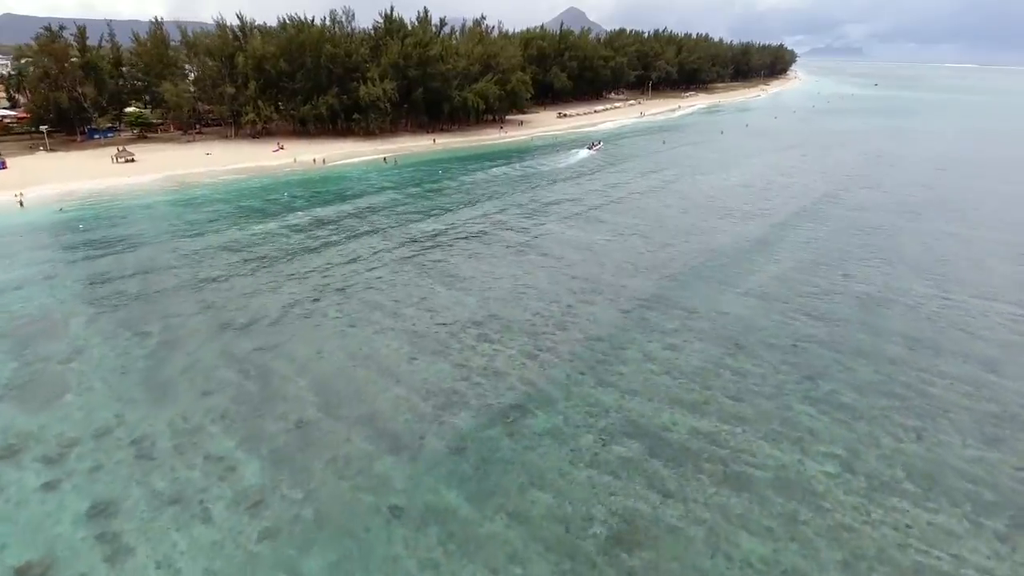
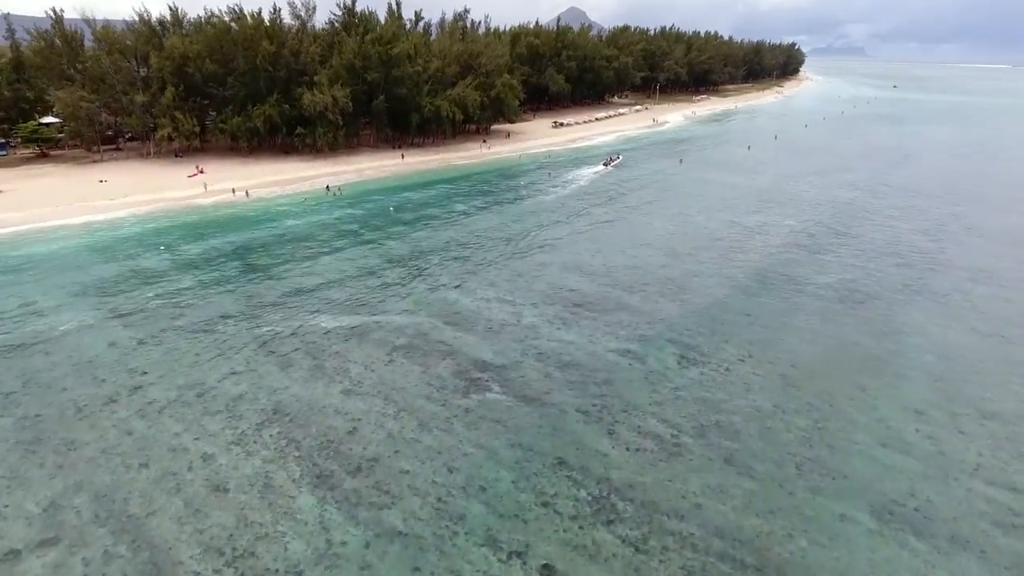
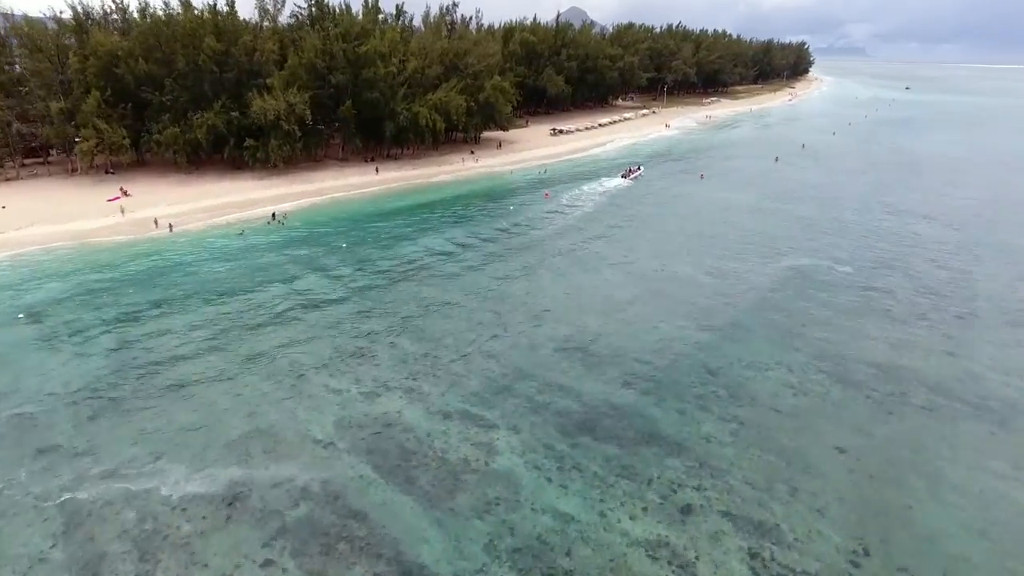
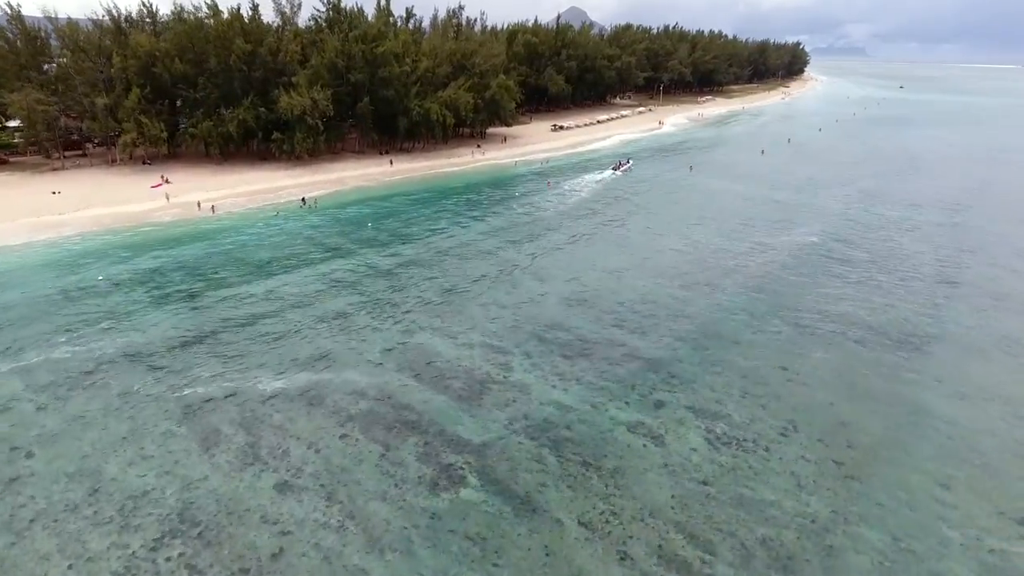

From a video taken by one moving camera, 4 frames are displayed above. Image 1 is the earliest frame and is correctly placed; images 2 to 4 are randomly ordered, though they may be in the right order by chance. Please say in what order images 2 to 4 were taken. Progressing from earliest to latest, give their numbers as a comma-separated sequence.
2, 4, 3
